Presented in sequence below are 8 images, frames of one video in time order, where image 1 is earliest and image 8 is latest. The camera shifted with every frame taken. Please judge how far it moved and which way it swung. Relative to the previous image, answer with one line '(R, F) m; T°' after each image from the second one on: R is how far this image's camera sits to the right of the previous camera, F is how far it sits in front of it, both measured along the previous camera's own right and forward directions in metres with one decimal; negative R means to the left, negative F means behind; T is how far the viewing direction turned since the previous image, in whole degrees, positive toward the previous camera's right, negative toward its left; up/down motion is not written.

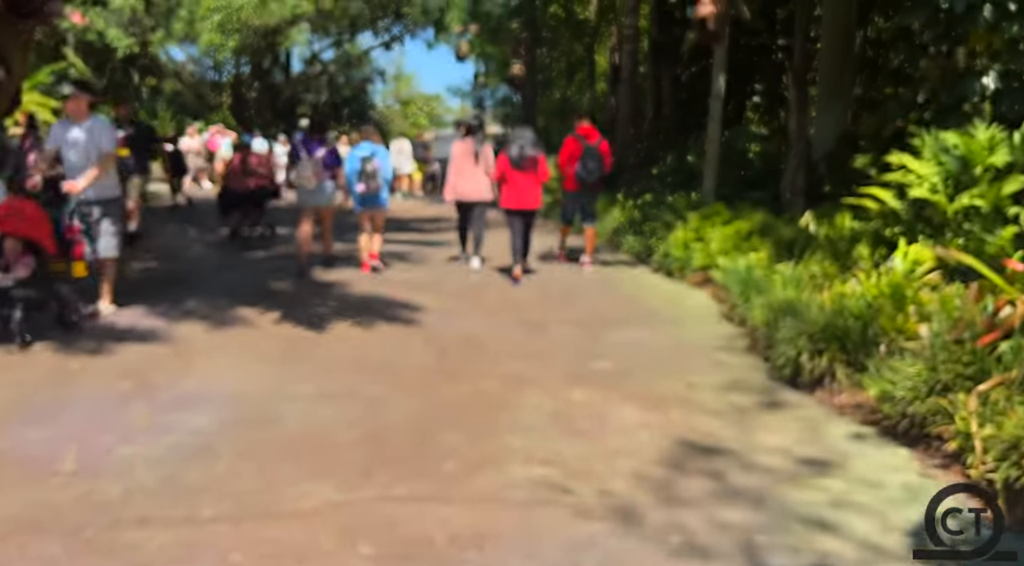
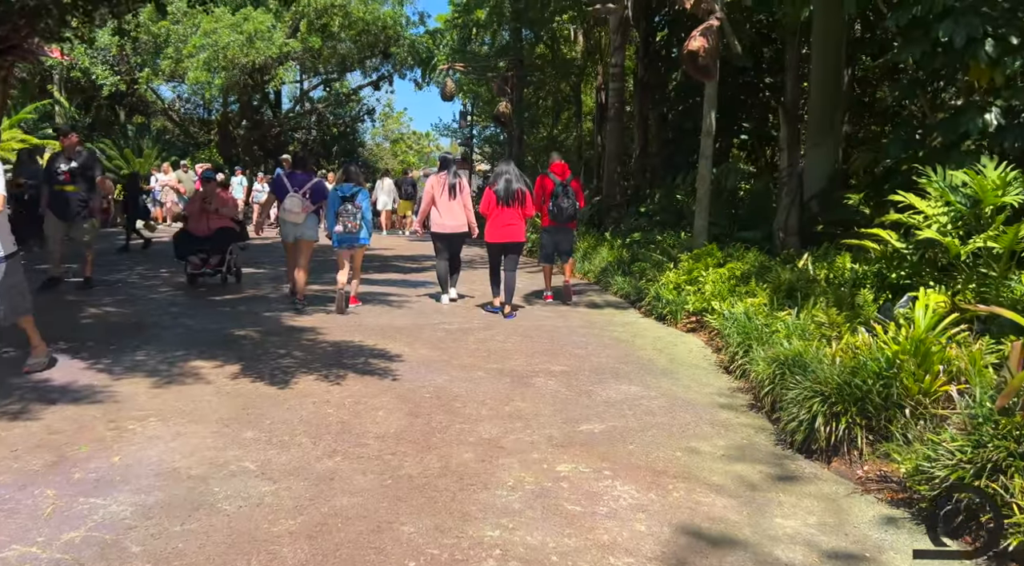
(0.0, +0.5) m; +1°
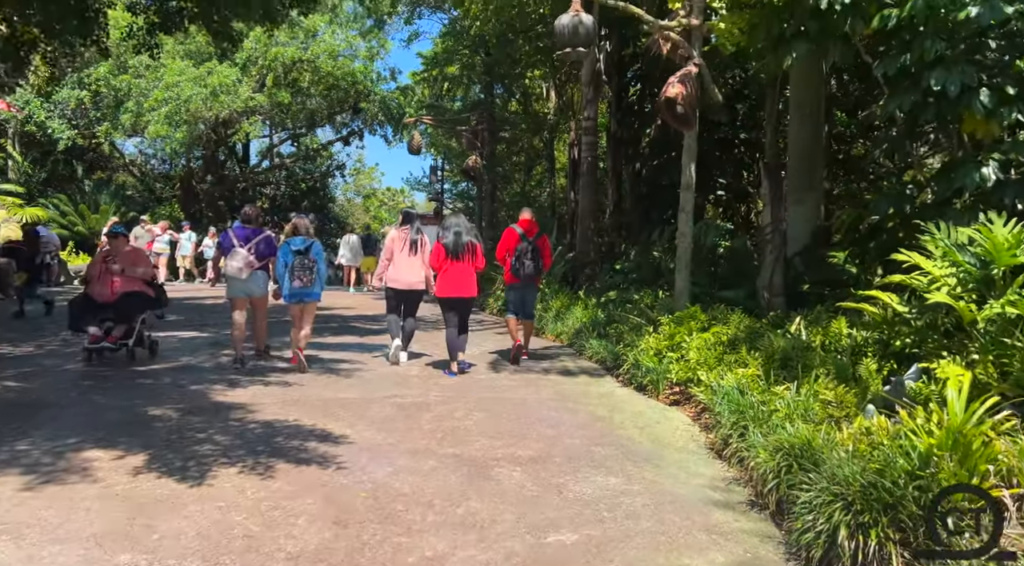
(+0.1, +0.7) m; +2°
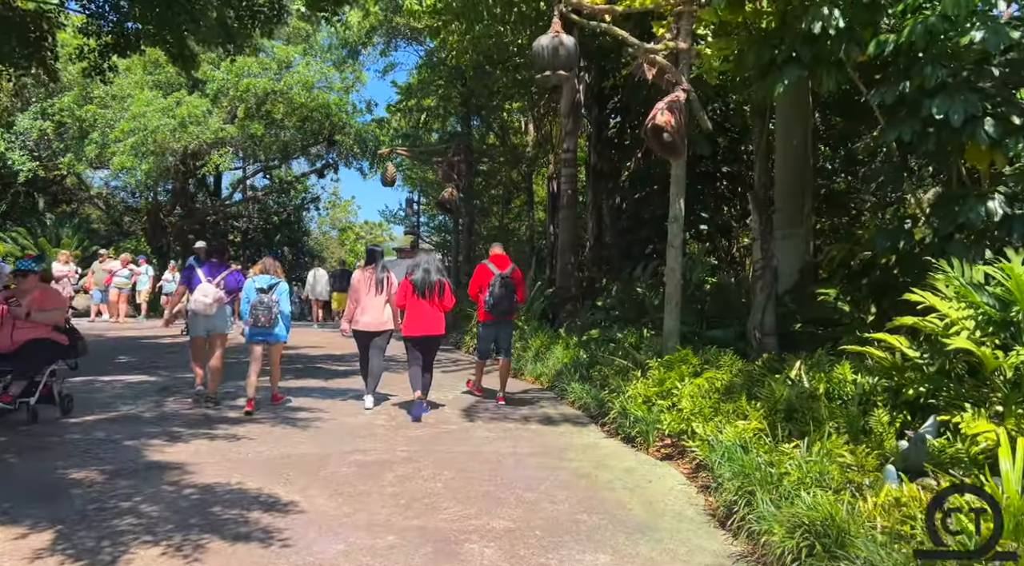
(0.0, +0.5) m; +2°
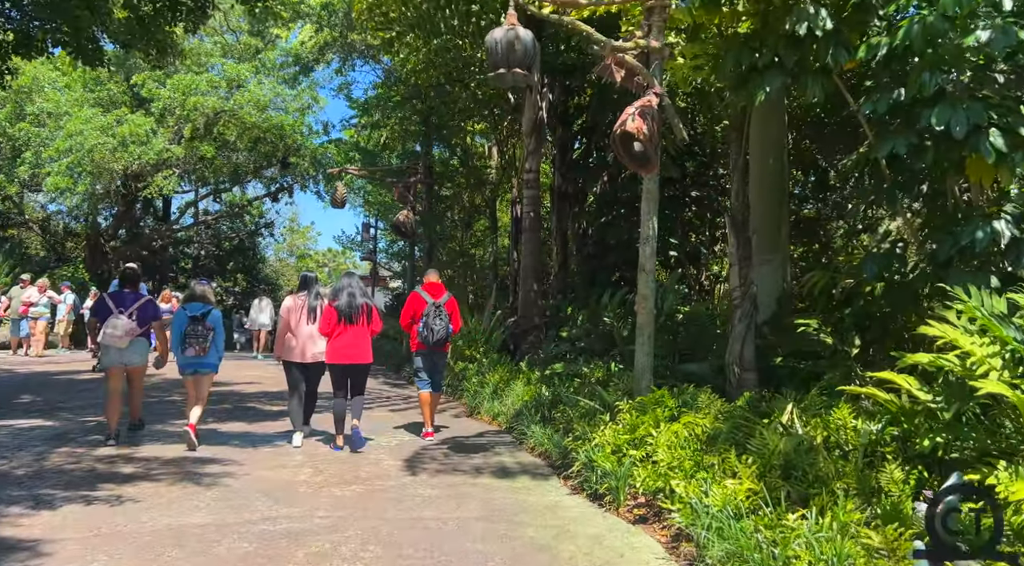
(+0.1, +0.8) m; +3°
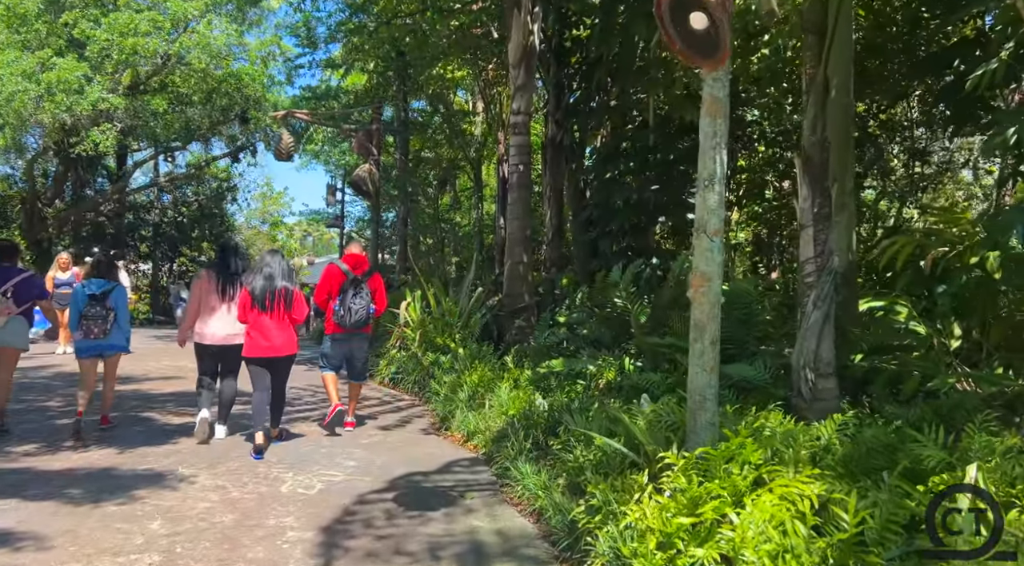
(+0.1, +2.2) m; +1°
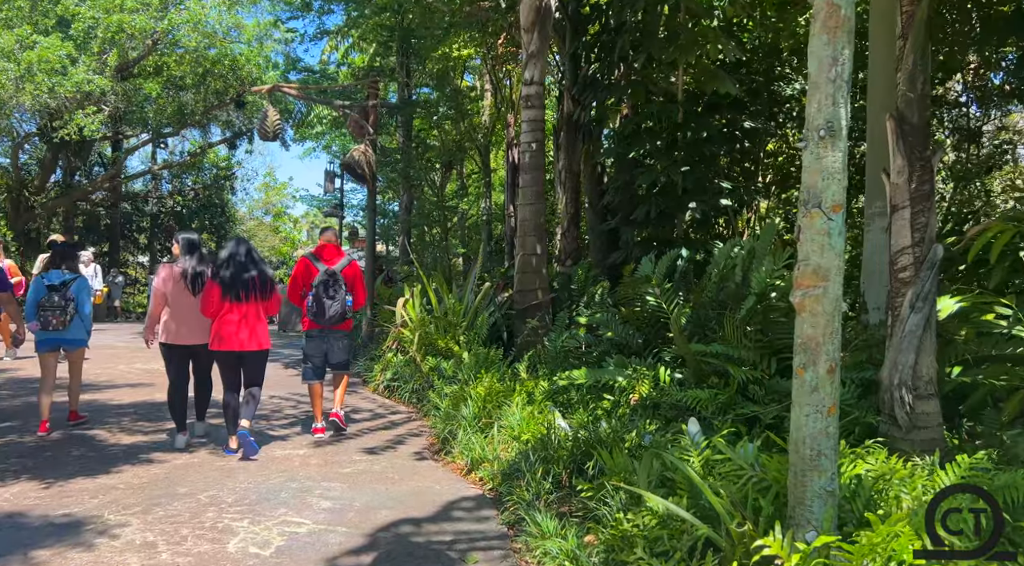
(0.0, +1.1) m; -1°
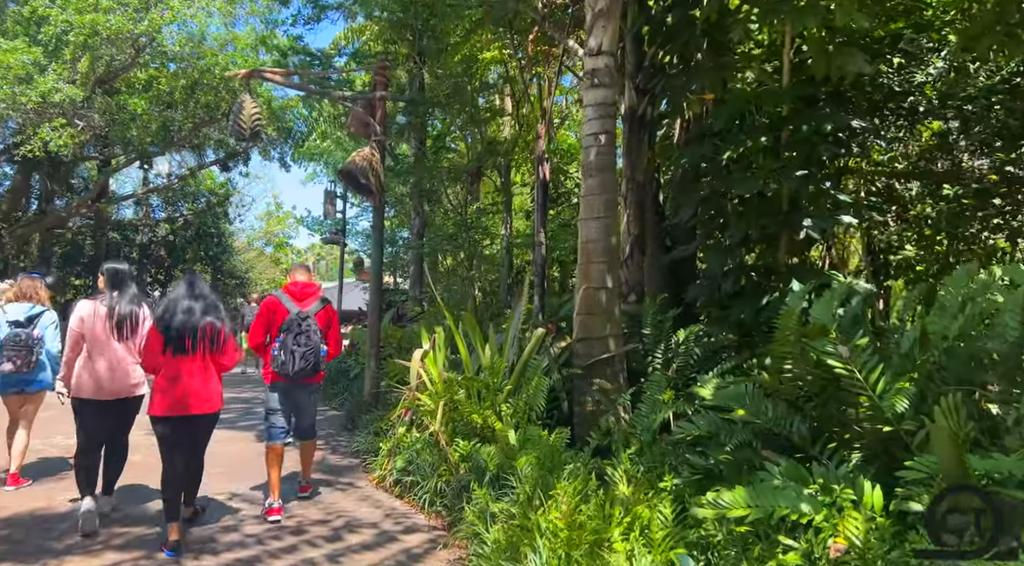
(-0.4, +2.3) m; -1°
